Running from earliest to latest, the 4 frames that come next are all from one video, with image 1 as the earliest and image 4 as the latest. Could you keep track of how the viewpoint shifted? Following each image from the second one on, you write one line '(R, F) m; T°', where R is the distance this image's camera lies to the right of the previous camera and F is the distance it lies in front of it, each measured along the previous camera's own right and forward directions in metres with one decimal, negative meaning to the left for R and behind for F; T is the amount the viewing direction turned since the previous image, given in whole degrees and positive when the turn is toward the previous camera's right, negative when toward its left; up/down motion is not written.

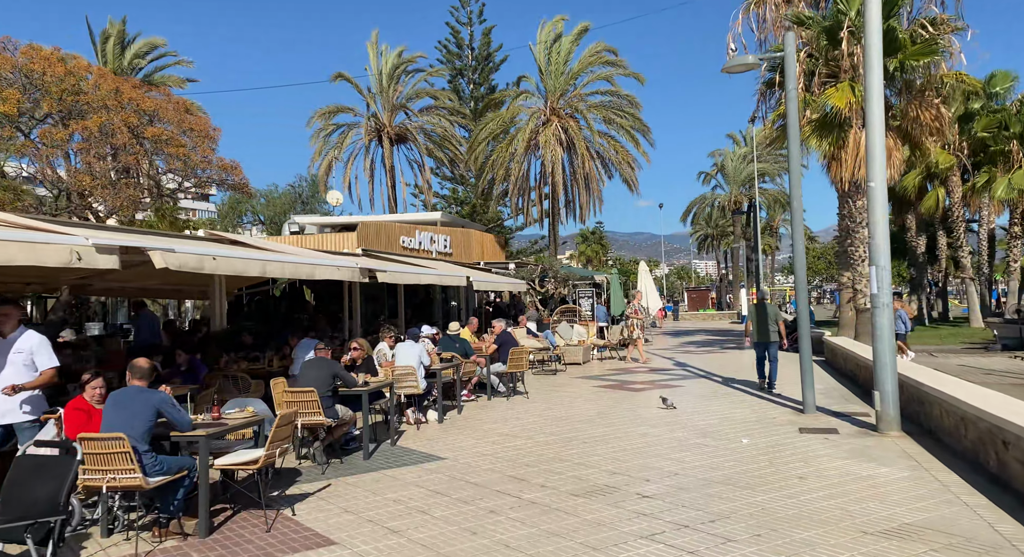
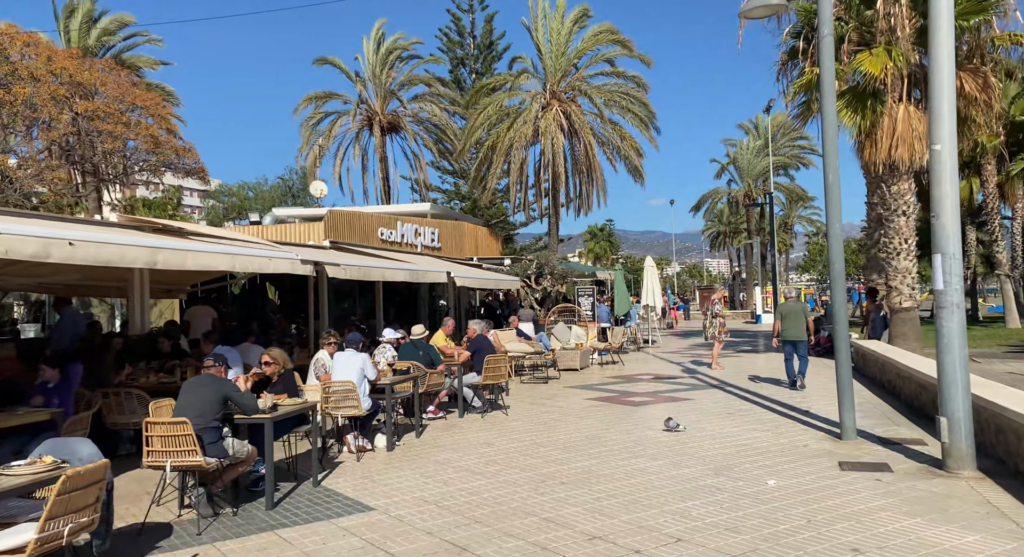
(+0.5, +1.9) m; -1°
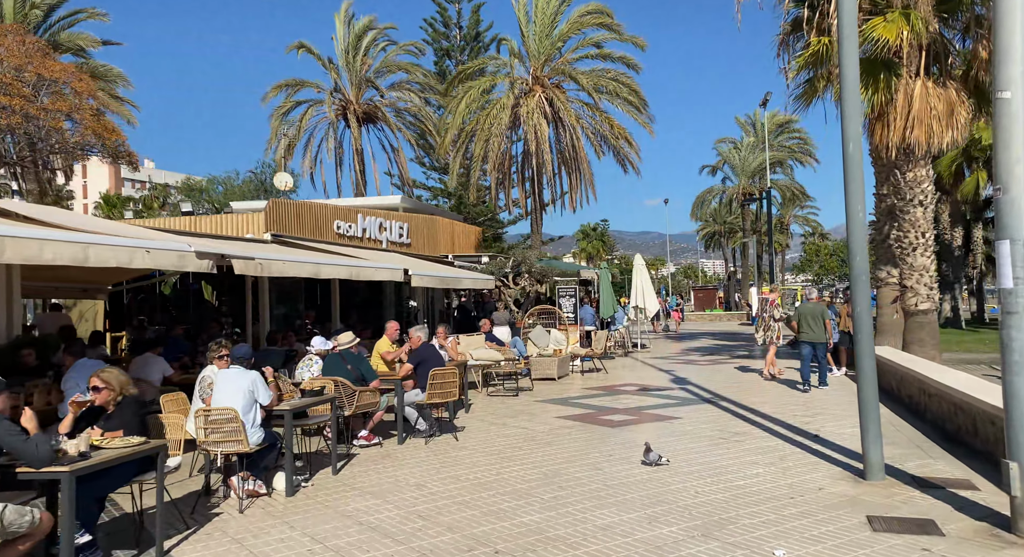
(+0.5, +1.7) m; 0°
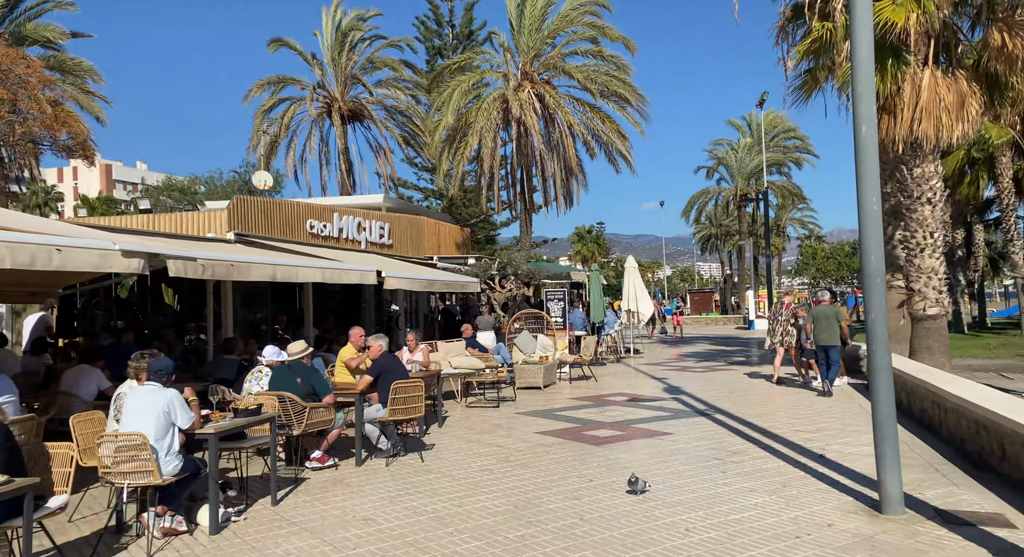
(+0.2, +0.8) m; 0°
